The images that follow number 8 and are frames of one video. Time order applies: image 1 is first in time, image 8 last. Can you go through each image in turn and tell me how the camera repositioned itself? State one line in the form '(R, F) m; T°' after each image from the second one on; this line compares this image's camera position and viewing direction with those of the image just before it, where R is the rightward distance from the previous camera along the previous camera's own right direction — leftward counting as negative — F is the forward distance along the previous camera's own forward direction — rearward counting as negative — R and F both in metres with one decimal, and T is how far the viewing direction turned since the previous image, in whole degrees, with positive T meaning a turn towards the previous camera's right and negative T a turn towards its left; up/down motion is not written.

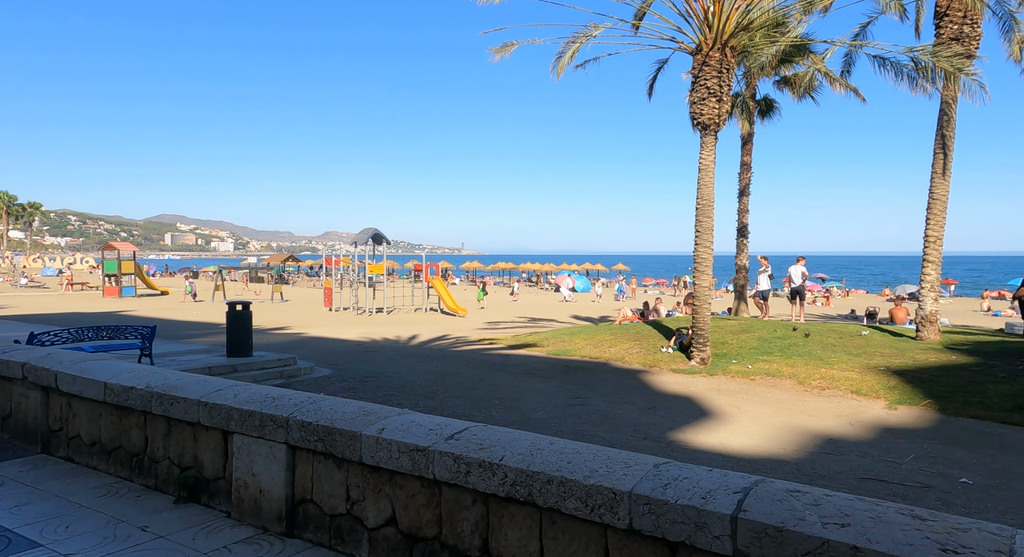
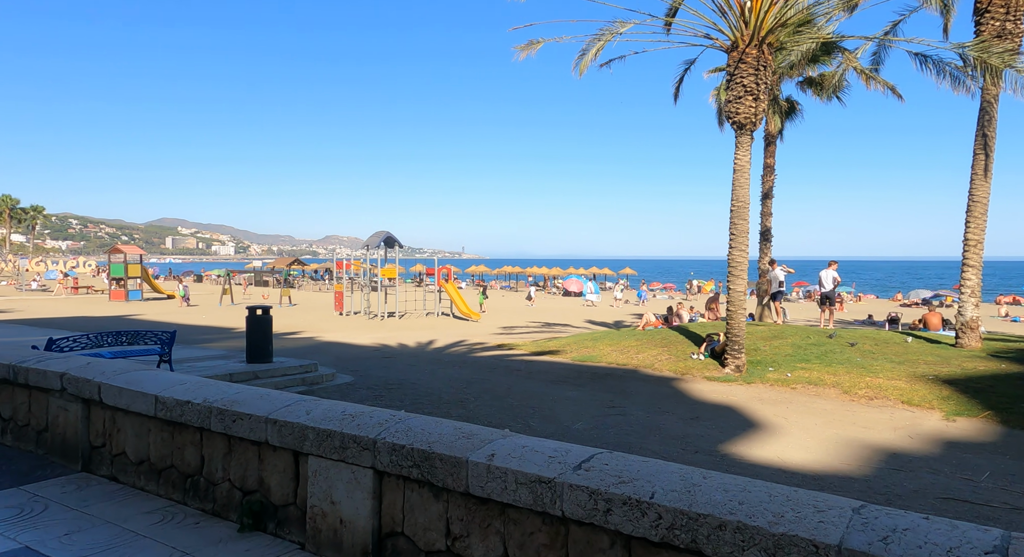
(-0.3, +0.3) m; -1°
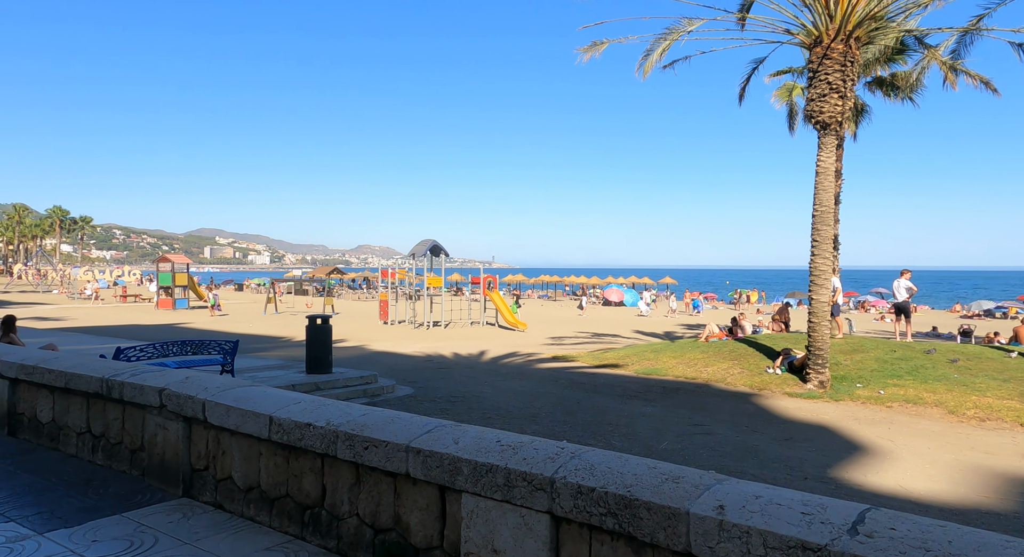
(-0.5, +0.3) m; -3°
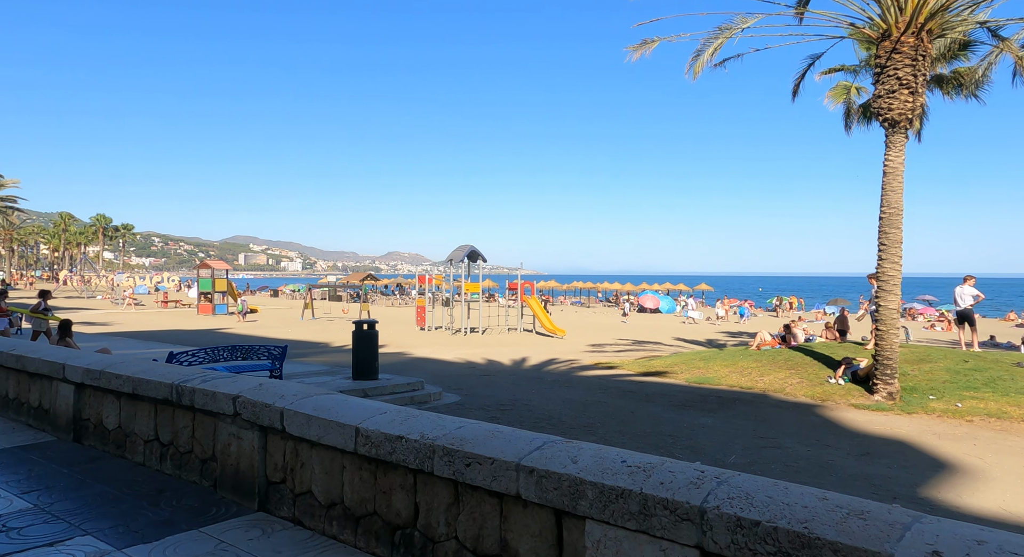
(-0.3, +0.2) m; -3°
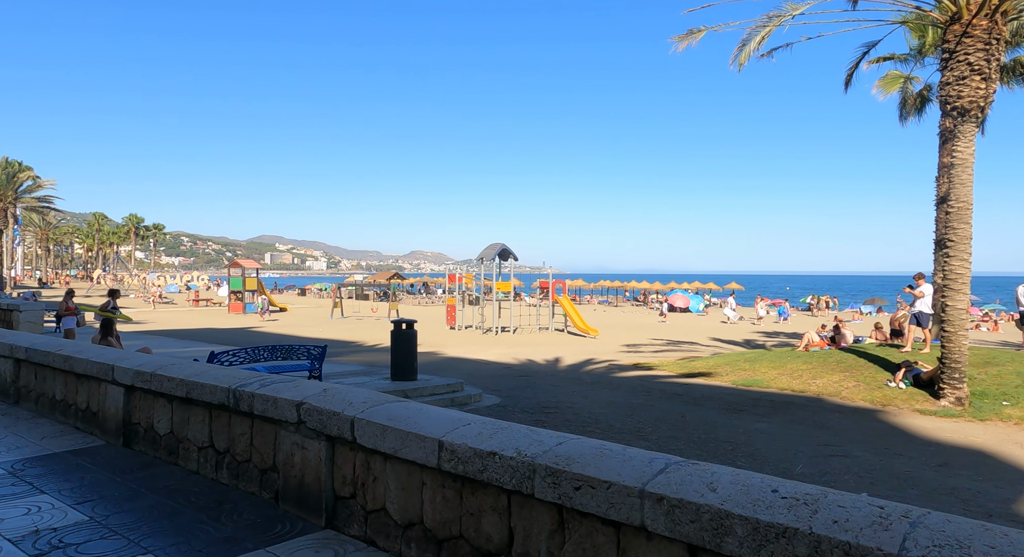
(-0.3, +0.3) m; -2°
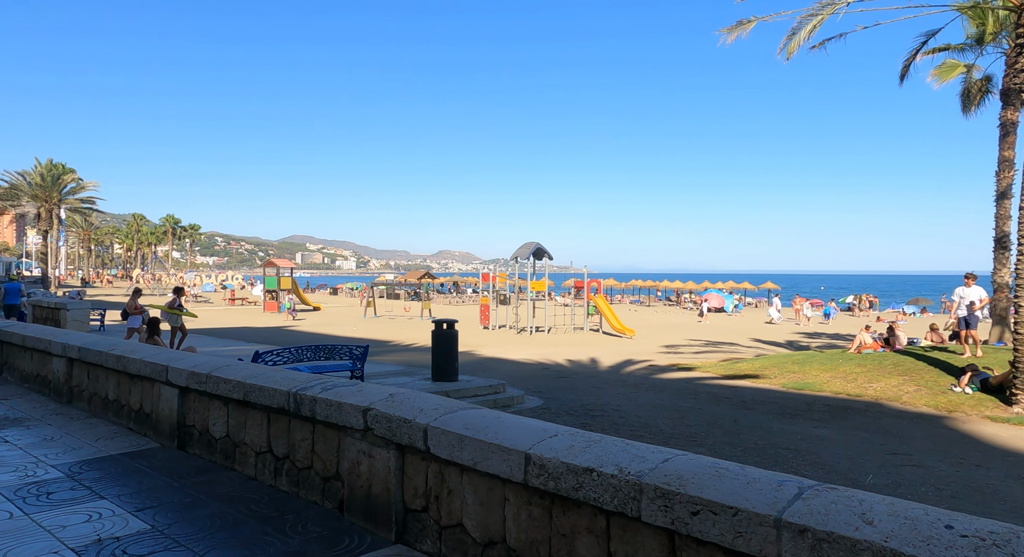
(-0.2, +0.2) m; -2°
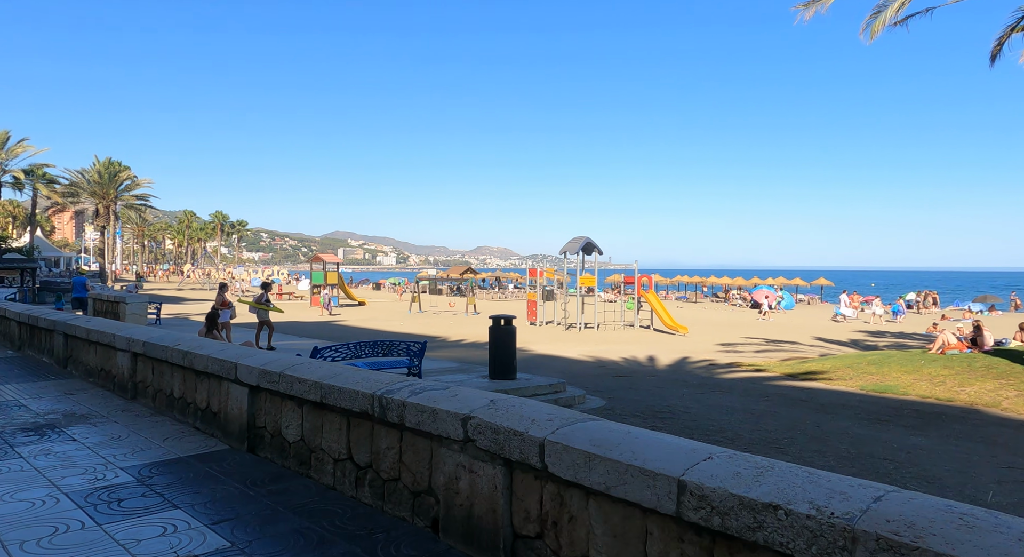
(-0.3, +0.4) m; -3°
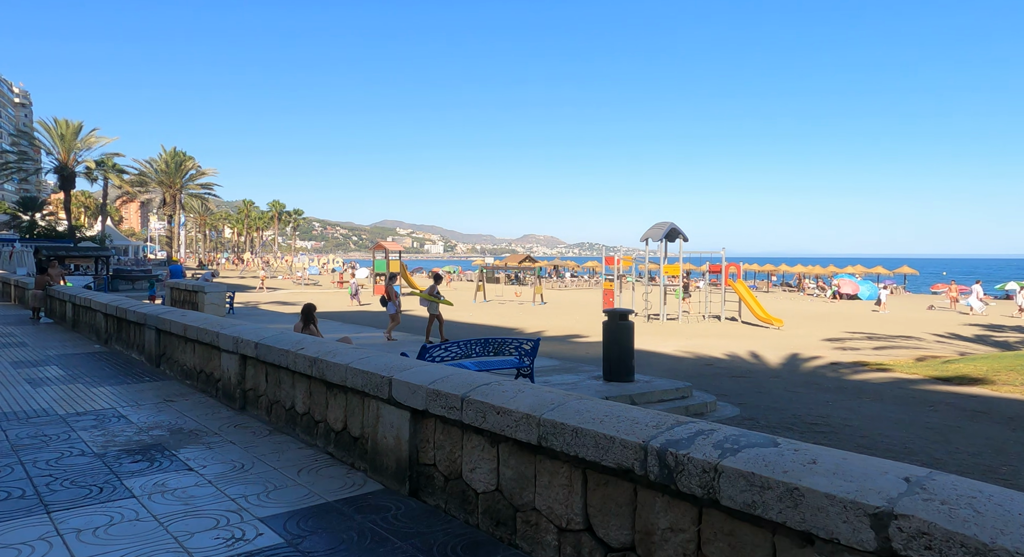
(-1.1, +1.3) m; -4°
